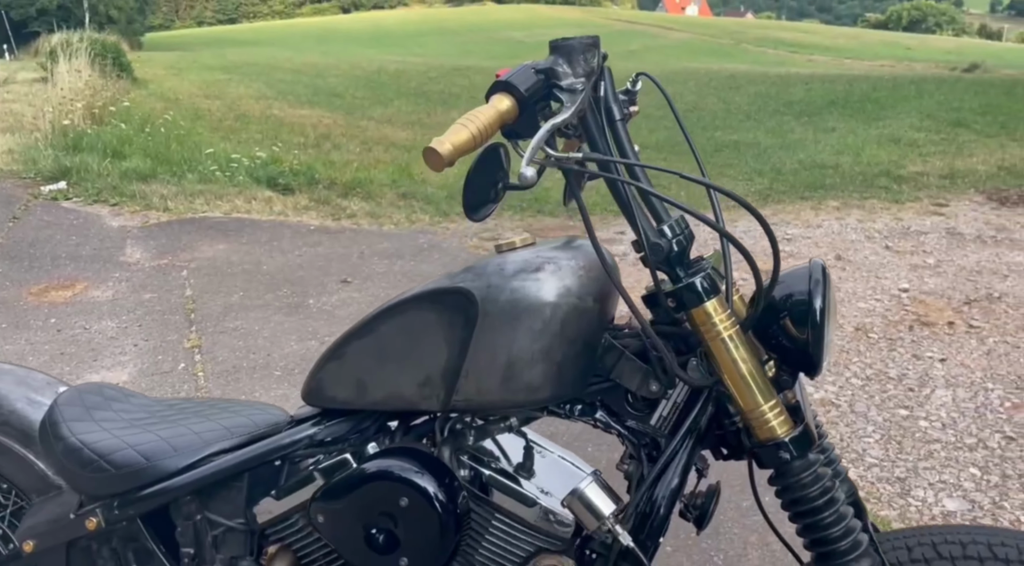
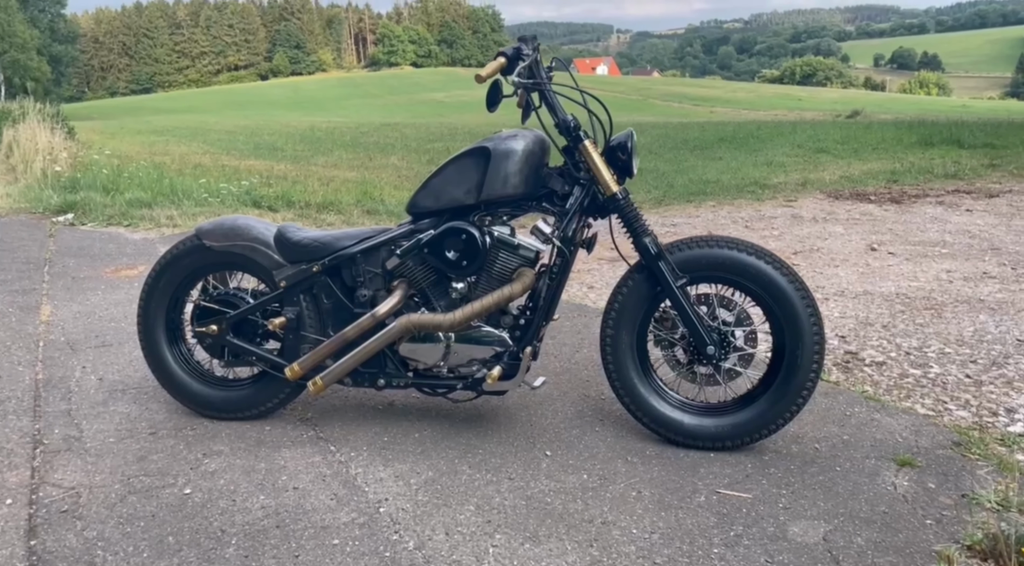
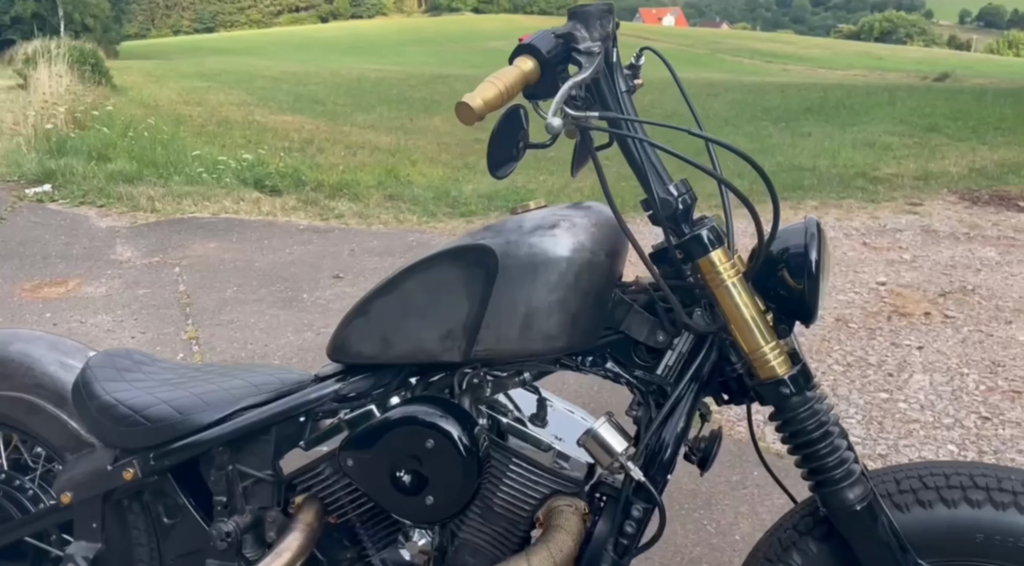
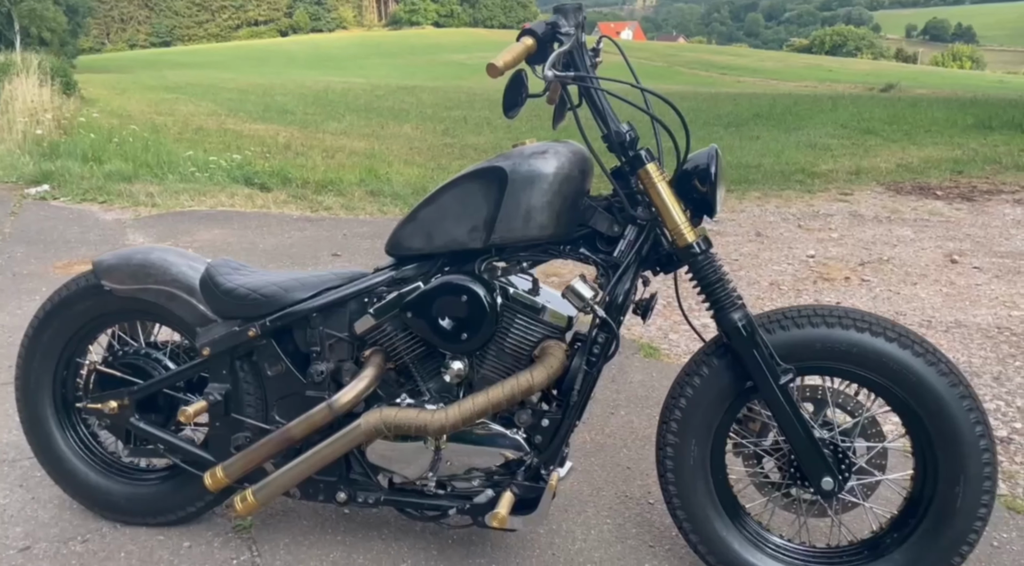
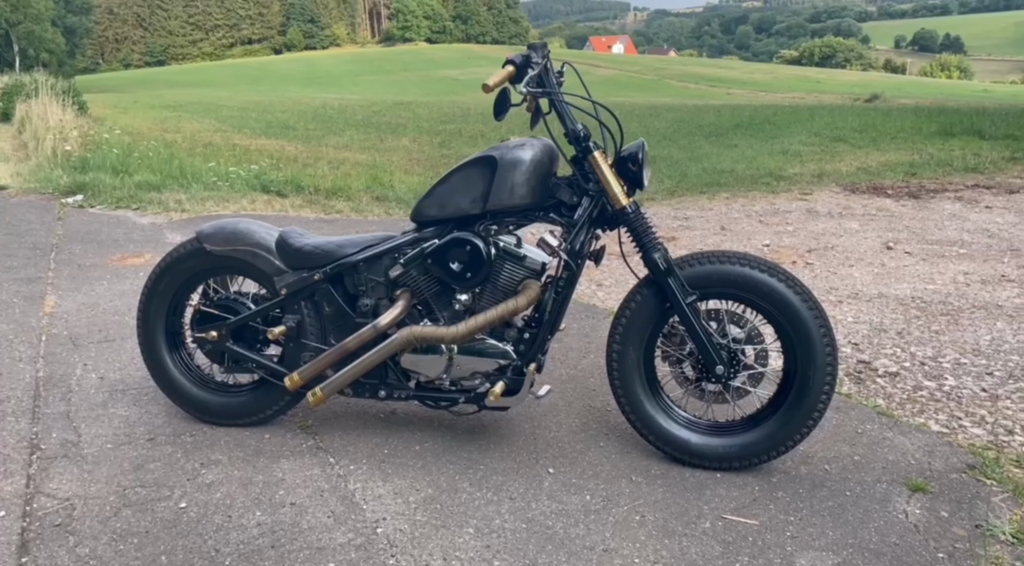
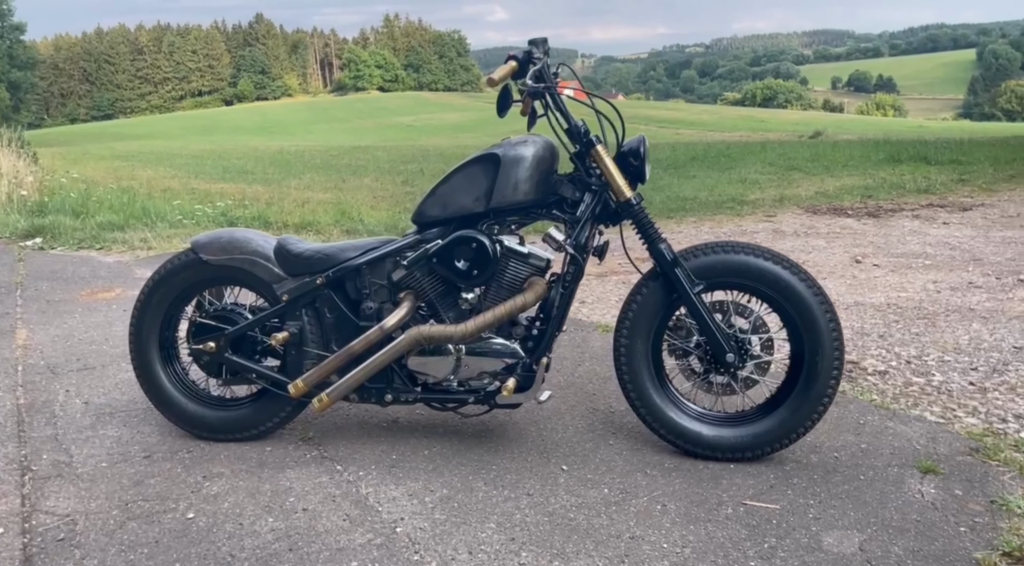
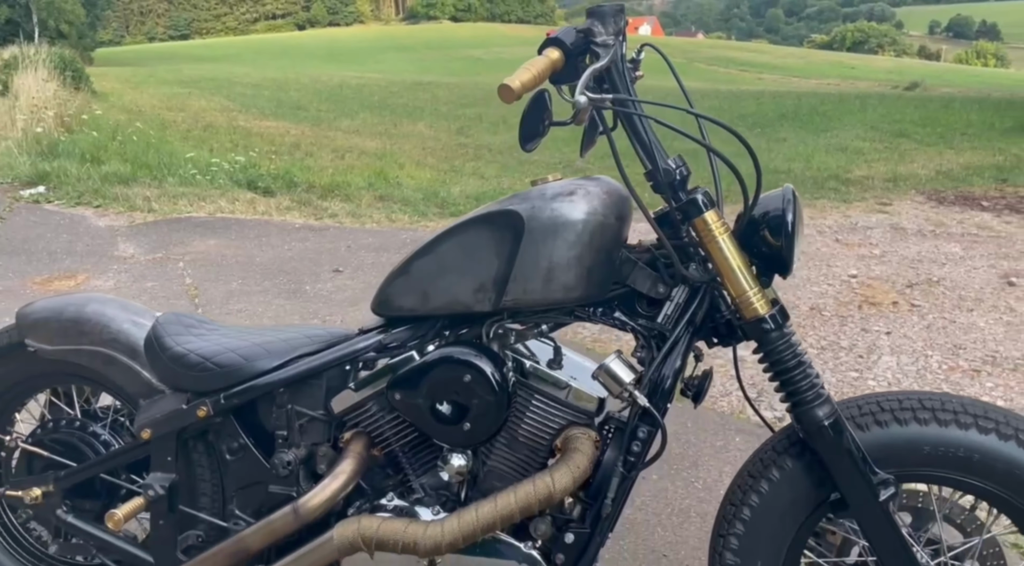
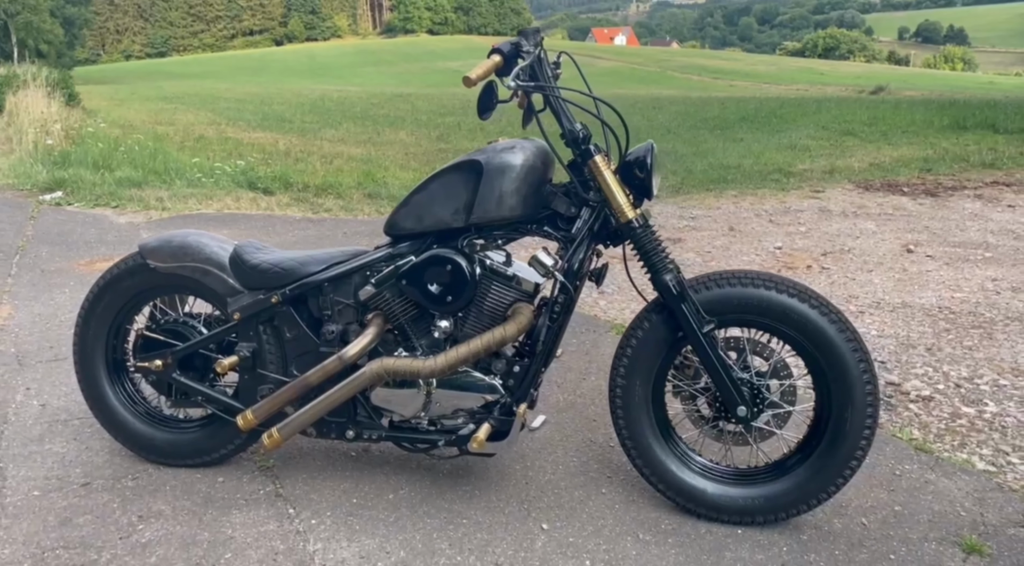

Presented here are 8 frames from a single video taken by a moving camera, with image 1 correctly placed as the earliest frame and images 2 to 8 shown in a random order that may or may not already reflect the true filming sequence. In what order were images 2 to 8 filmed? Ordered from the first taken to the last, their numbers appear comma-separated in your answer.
3, 7, 4, 8, 5, 2, 6
